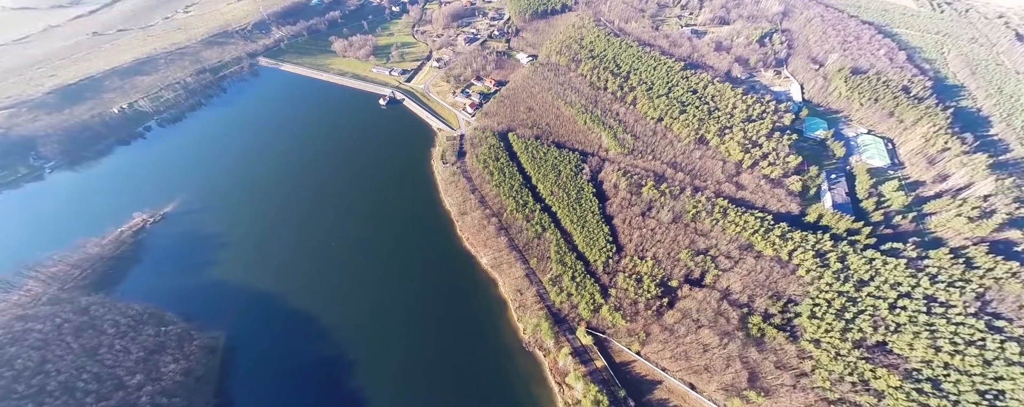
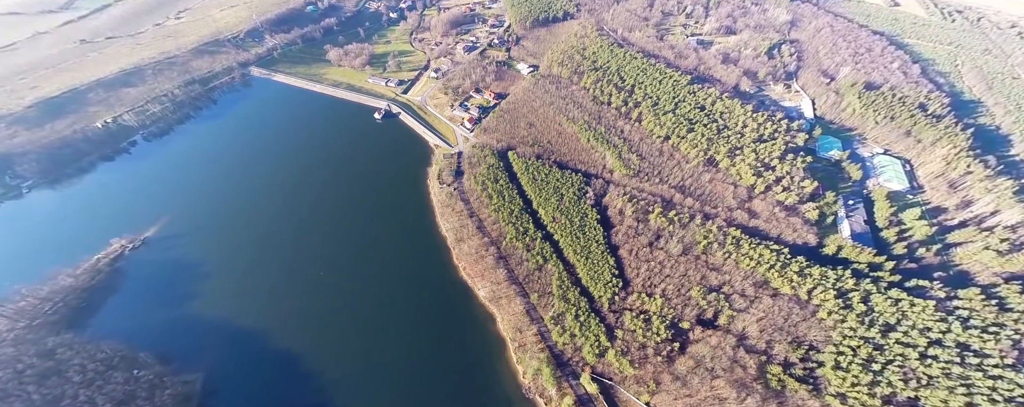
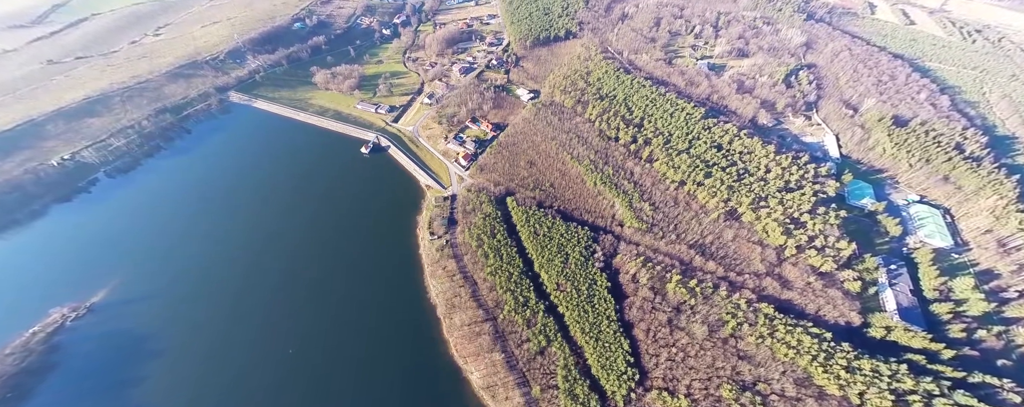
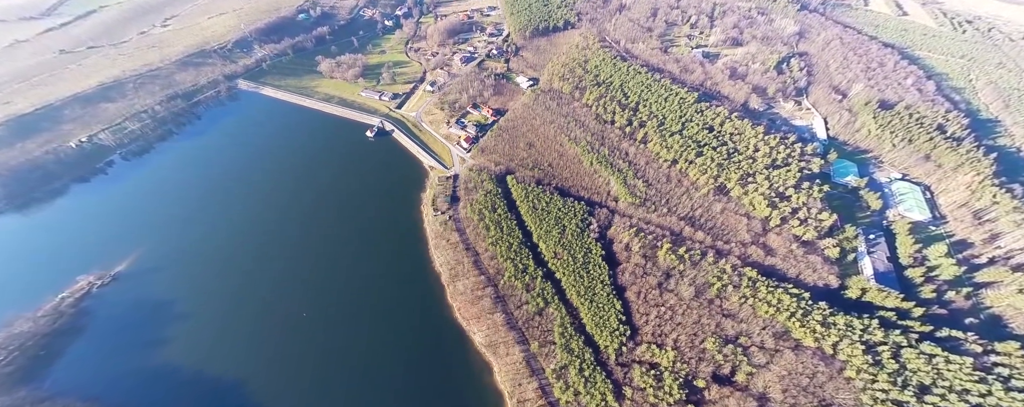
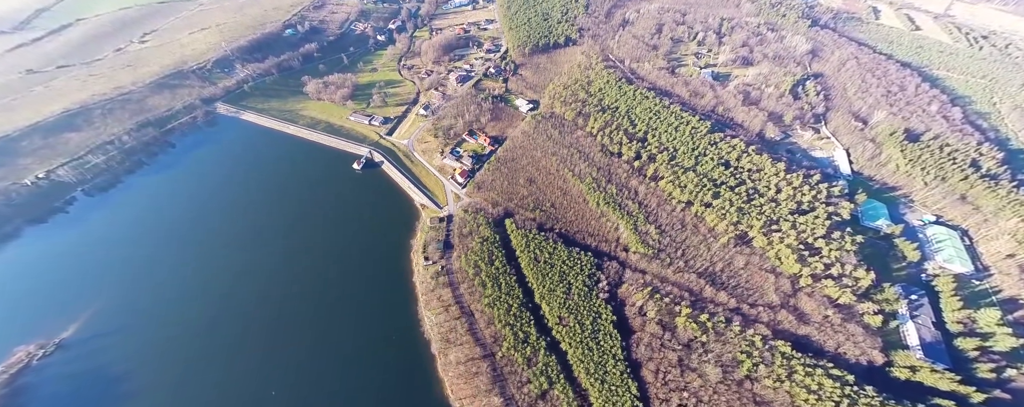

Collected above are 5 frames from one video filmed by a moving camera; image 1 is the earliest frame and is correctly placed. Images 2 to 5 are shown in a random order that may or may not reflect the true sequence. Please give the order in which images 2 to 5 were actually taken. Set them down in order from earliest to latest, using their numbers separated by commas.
2, 4, 3, 5
